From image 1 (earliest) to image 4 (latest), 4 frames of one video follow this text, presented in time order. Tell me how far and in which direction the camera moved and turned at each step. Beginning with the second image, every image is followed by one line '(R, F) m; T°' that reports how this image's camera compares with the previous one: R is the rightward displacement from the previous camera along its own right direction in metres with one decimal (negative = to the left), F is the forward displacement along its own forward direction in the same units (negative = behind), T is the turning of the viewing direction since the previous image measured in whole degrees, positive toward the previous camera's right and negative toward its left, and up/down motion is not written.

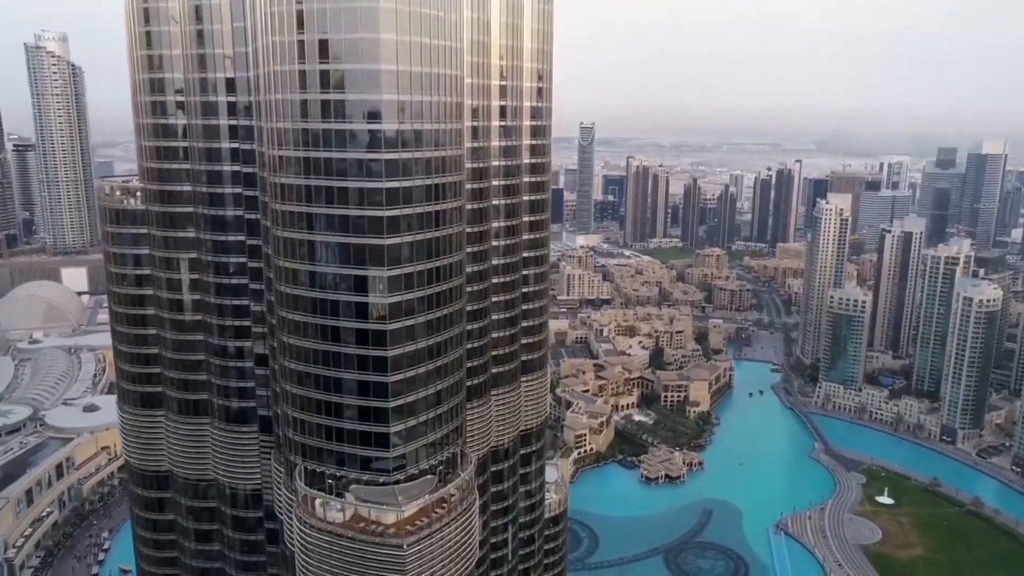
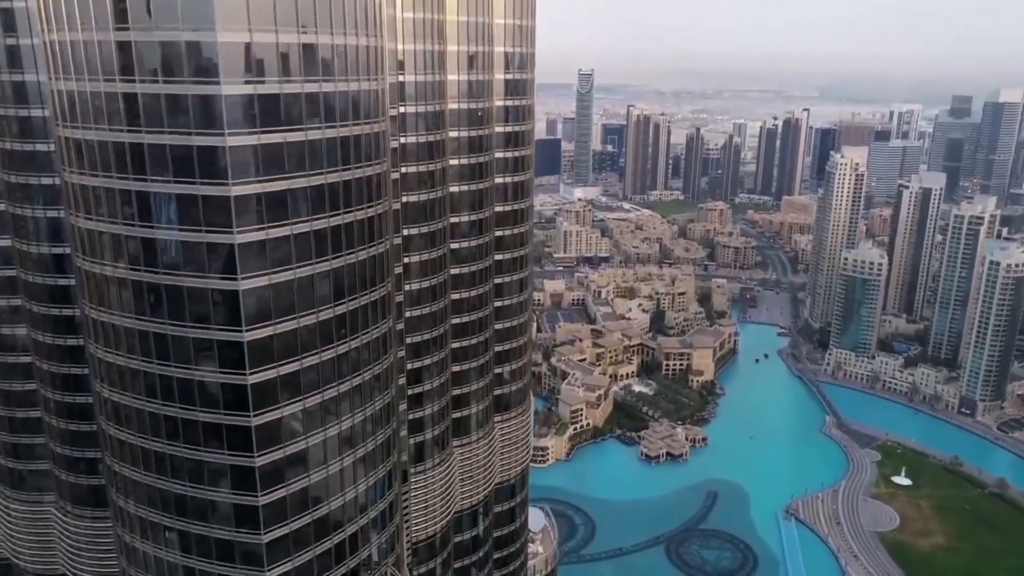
(+0.7, +6.3) m; 0°
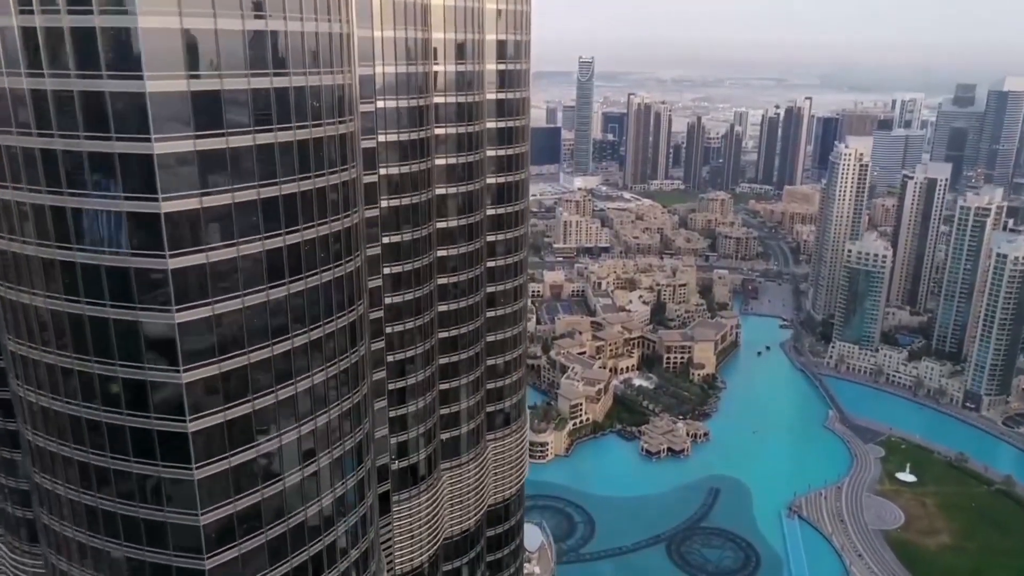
(+0.1, +1.4) m; 0°
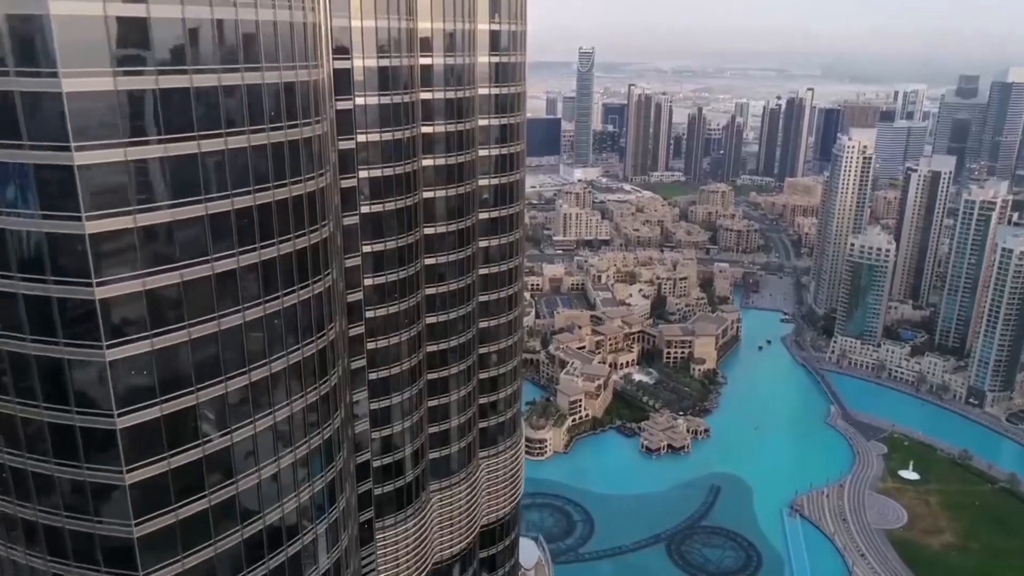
(+0.1, +1.0) m; 0°
